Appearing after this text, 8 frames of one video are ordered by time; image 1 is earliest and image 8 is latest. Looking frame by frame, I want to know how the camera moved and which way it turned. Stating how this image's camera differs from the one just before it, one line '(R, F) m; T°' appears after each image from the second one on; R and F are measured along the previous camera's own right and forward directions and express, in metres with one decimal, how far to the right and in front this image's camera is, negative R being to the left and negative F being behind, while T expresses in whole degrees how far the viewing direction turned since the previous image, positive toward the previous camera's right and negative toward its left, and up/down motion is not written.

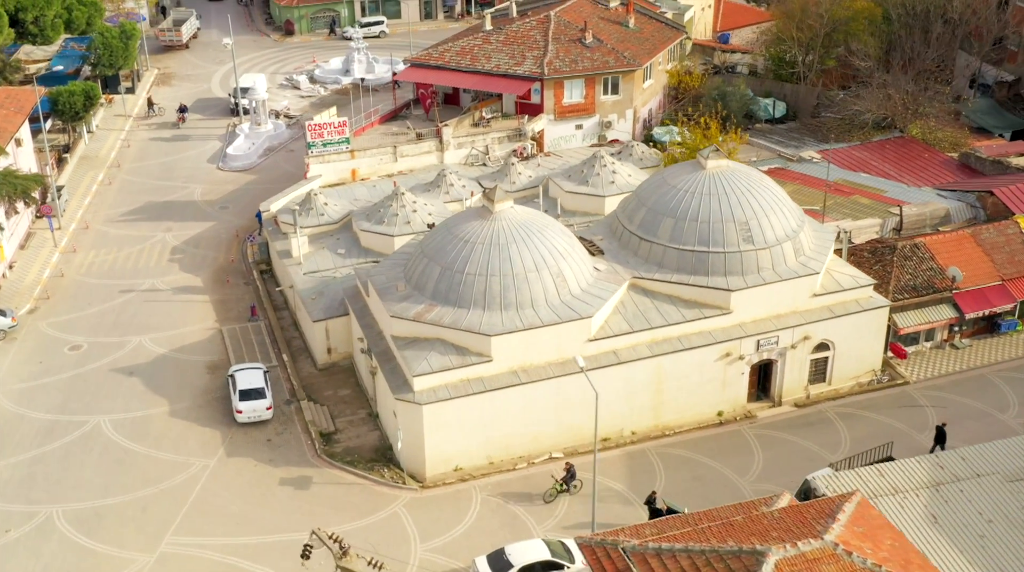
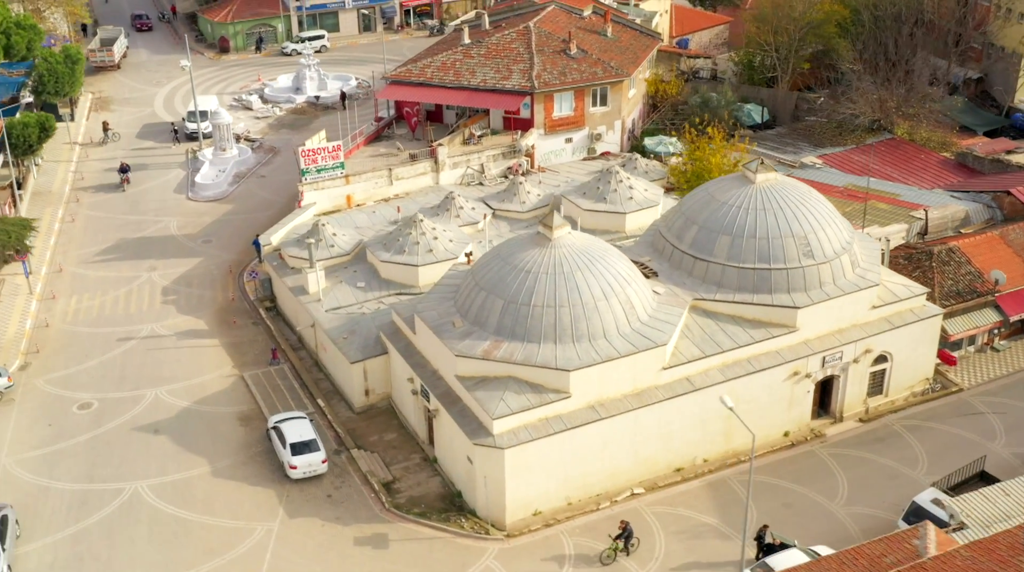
(-5.4, +2.1) m; +6°
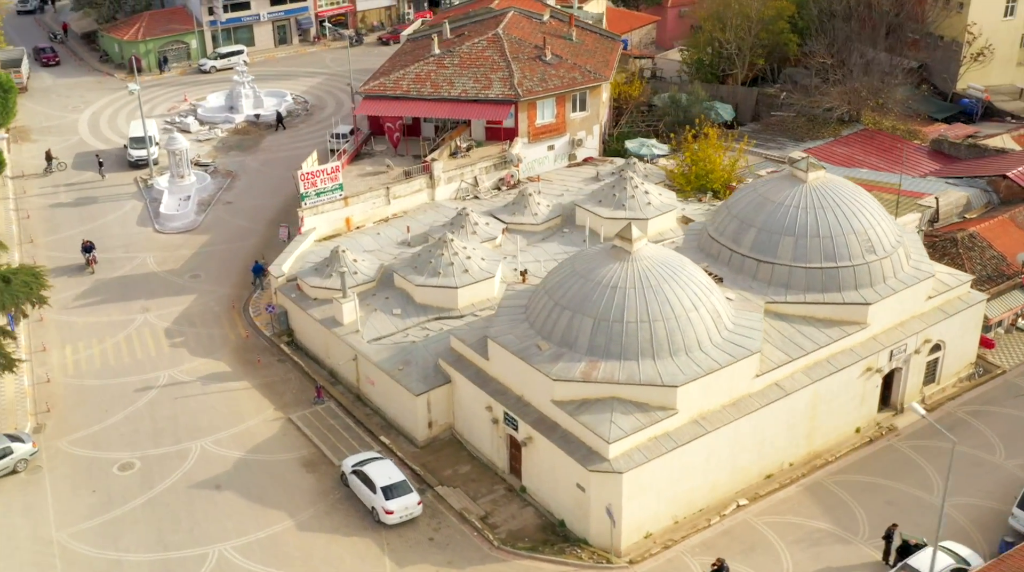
(-6.8, +1.7) m; +8°
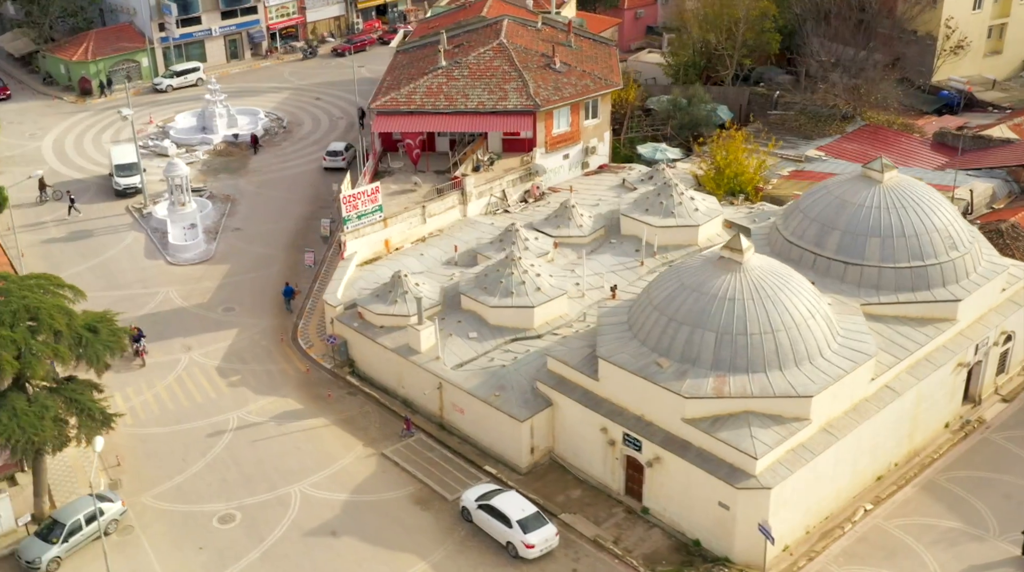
(-6.6, +1.2) m; +6°
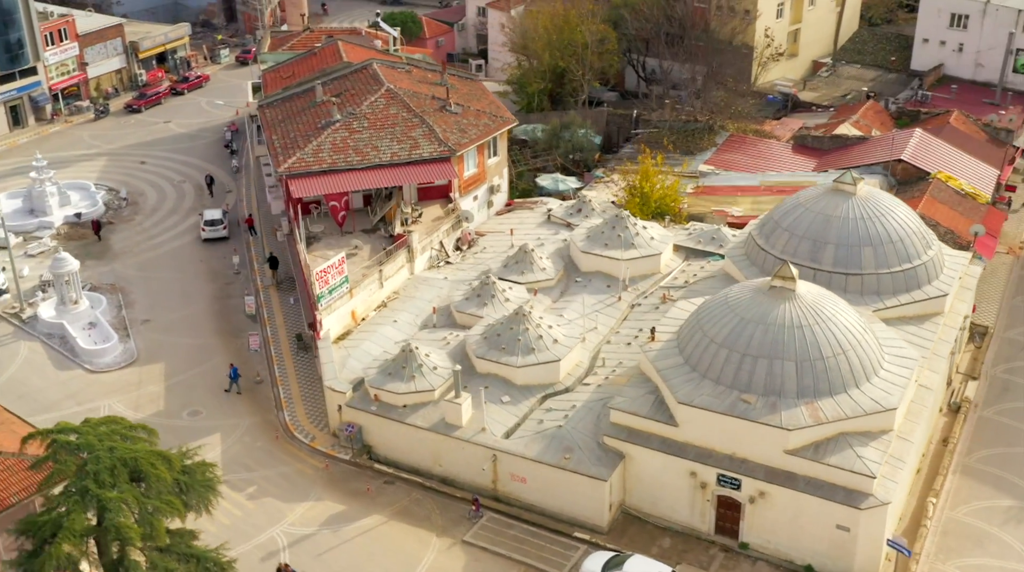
(-10.6, +2.5) m; +16°
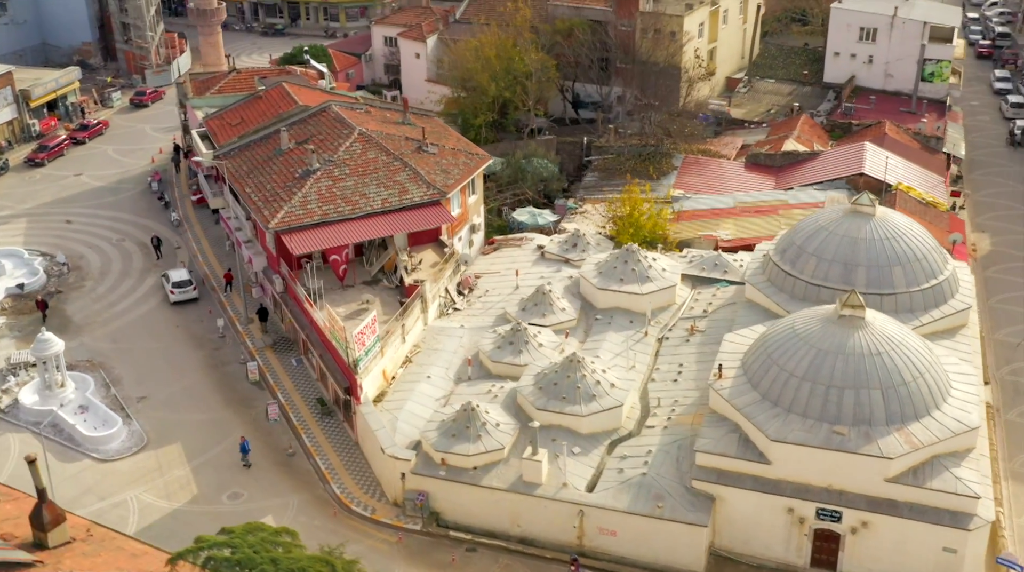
(-7.3, +1.4) m; +9°
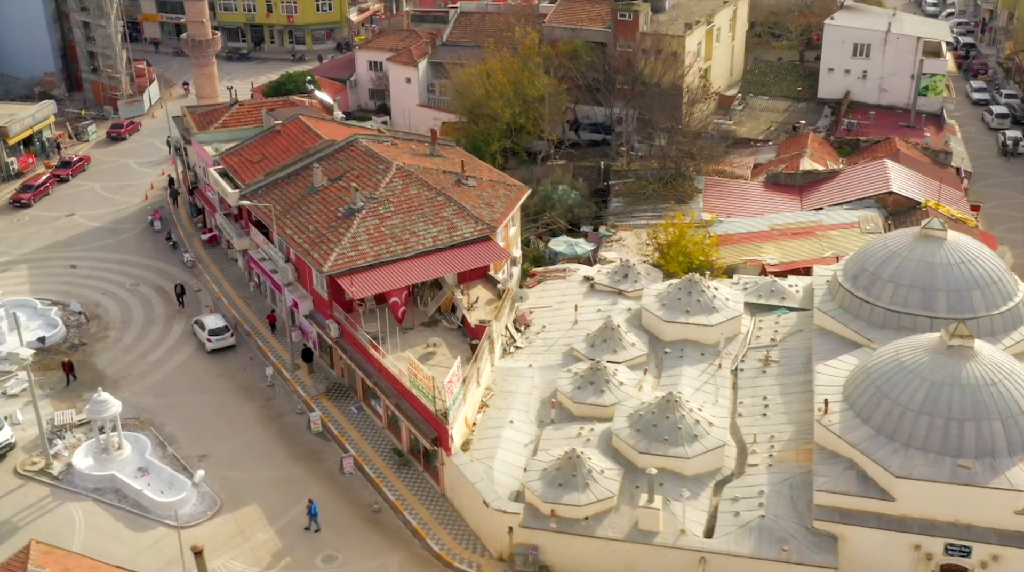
(-5.8, +1.2) m; +4°
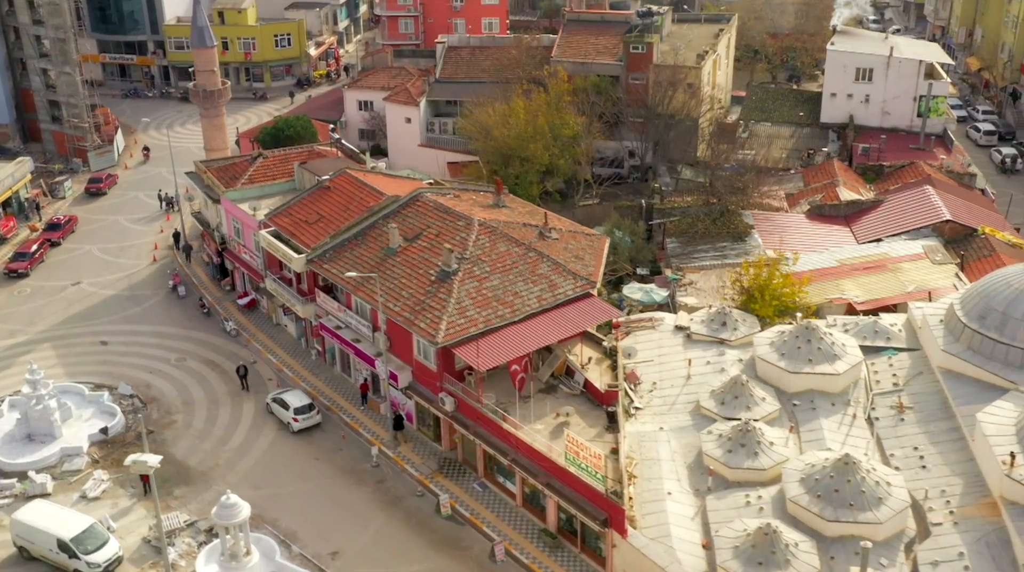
(-9.2, +2.5) m; +6°
